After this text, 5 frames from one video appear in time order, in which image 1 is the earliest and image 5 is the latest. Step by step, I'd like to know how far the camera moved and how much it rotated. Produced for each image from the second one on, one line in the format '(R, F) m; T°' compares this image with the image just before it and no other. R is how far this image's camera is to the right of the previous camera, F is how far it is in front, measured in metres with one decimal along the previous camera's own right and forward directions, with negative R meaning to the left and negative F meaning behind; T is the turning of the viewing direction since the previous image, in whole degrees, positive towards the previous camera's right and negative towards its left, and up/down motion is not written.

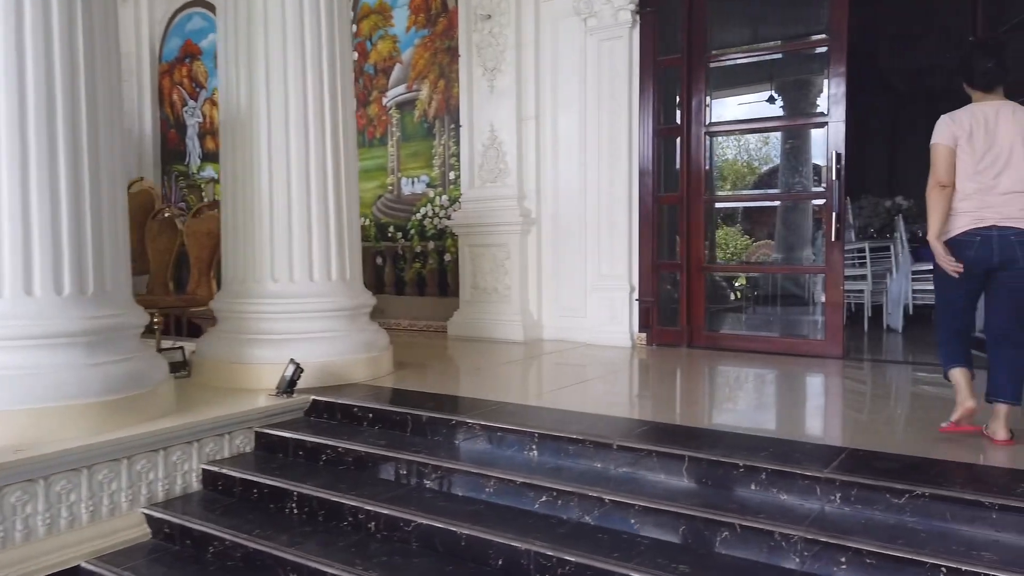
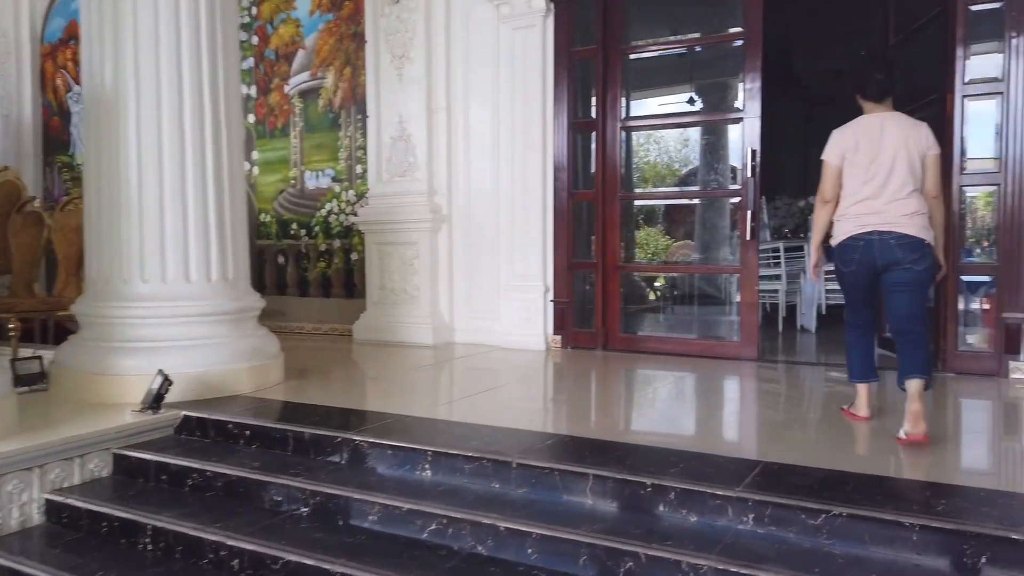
(+0.2, +0.4) m; +6°
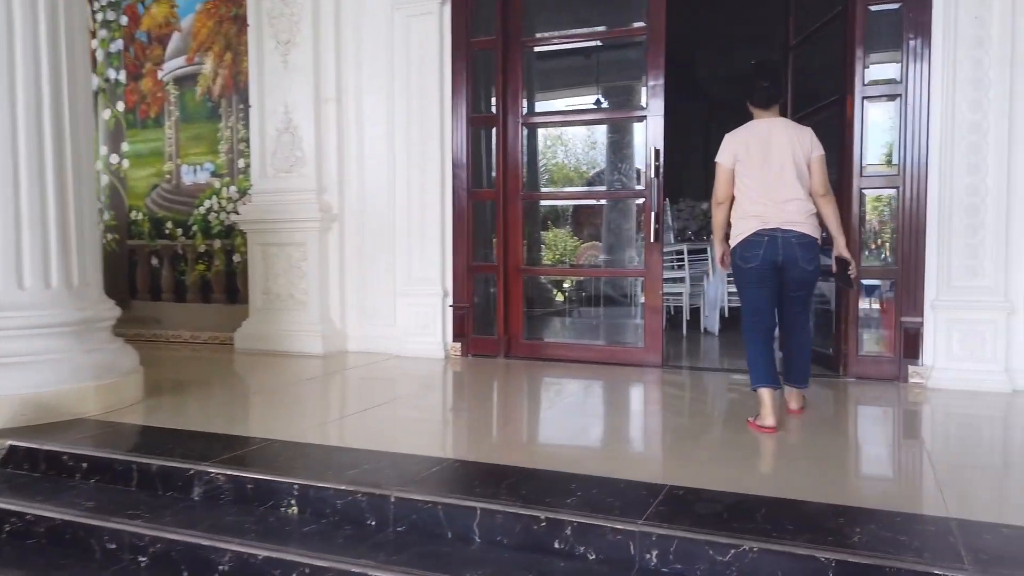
(+0.2, +0.4) m; +7°
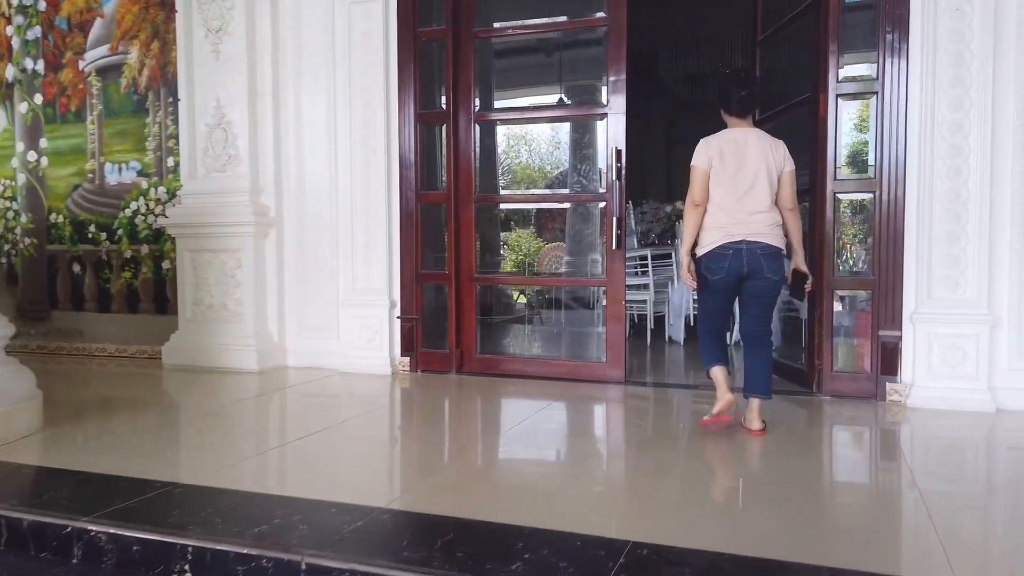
(+0.1, +0.5) m; +3°
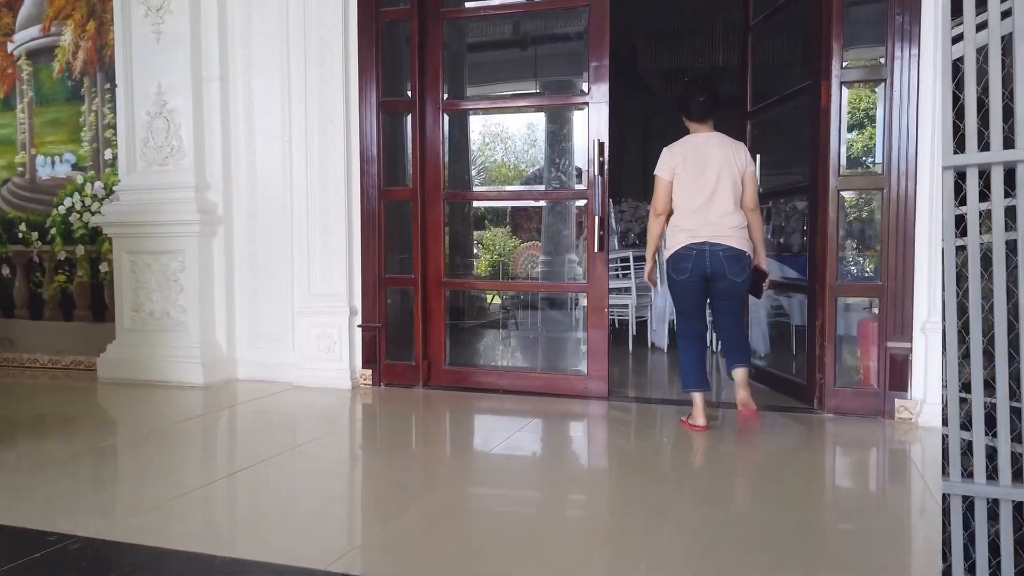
(0.0, +0.6) m; +2°
